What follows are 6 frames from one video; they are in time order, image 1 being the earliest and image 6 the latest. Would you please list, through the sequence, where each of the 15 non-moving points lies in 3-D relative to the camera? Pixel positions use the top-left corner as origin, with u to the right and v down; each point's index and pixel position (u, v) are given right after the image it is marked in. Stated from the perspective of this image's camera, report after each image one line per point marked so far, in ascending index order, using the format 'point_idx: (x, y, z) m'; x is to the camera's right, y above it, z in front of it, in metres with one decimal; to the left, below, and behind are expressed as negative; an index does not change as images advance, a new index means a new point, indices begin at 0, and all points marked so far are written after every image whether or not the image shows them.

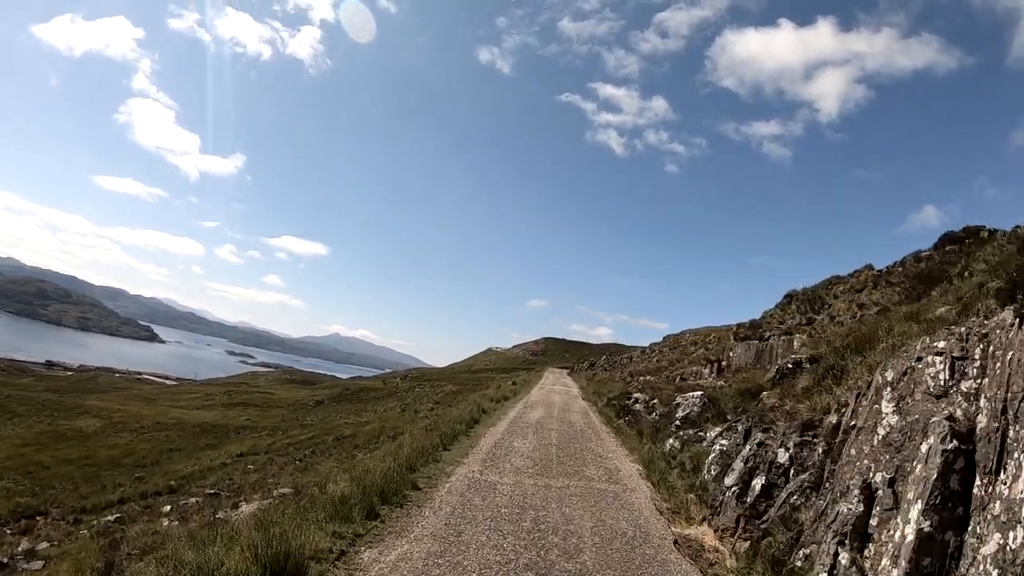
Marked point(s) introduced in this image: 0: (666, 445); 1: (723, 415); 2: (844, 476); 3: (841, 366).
0: (+5.5, -5.6, +18.1) m
1: (+7.7, -4.6, +18.4) m
2: (+5.8, -3.2, +8.8) m
3: (+7.9, -1.9, +12.0) m
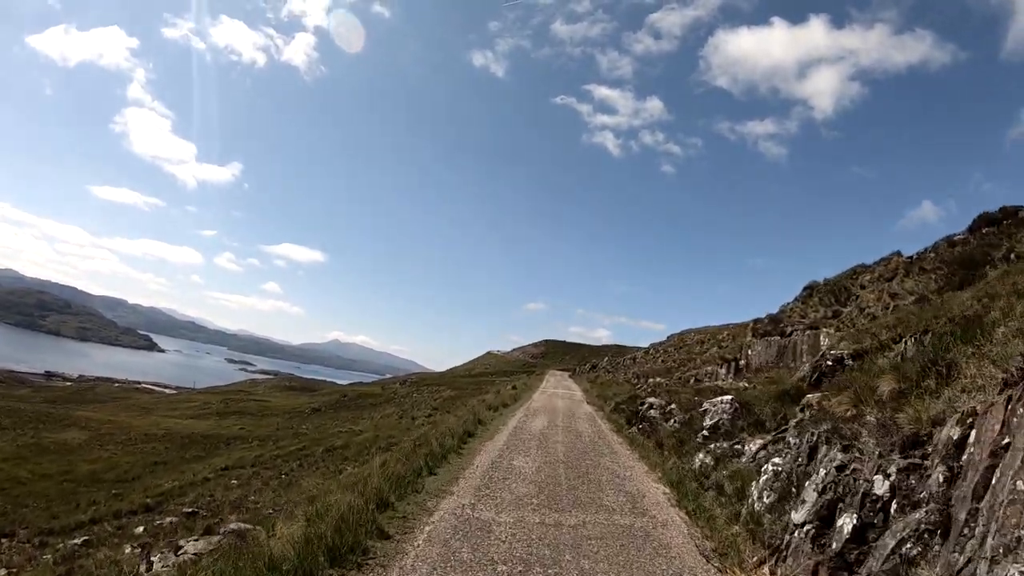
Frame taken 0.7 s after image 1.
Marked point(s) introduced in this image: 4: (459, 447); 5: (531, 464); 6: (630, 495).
0: (+5.5, -5.2, +15.3) m
1: (+7.7, -4.2, +15.5) m
2: (+5.7, -2.8, +5.9) m
3: (+7.8, -1.4, +9.2) m
4: (-1.8, -5.4, +17.1) m
5: (+0.5, -5.1, +14.7) m
6: (+3.0, -5.2, +12.8) m
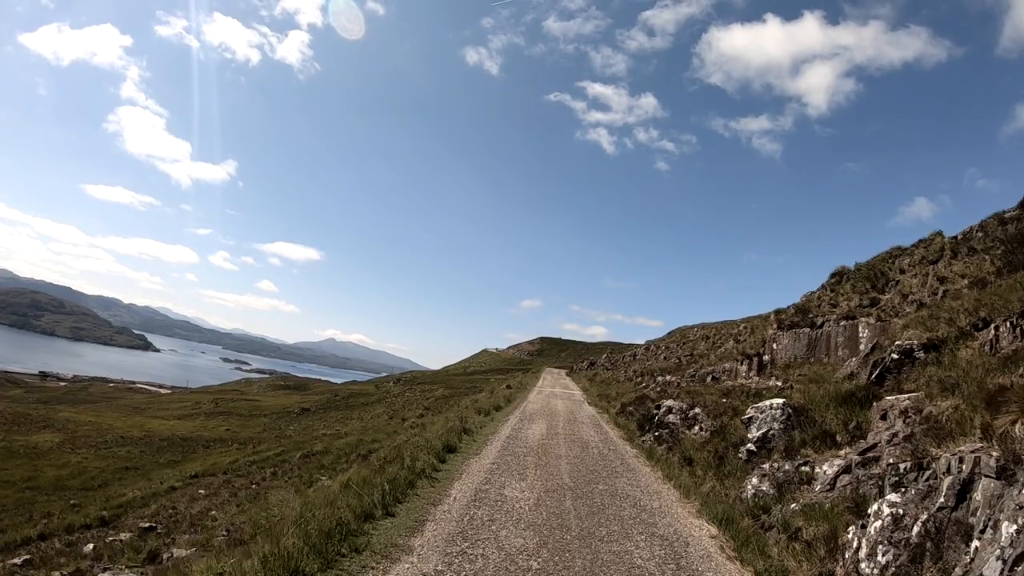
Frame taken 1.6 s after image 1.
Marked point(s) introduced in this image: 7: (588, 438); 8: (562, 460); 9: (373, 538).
0: (+5.3, -4.5, +11.6) m
1: (+7.4, -3.5, +11.9) m
2: (+5.6, -2.1, +2.3) m
3: (+7.6, -0.7, +5.5) m
4: (-2.0, -4.7, +13.4) m
5: (+0.3, -4.5, +11.0) m
6: (+2.8, -4.6, +9.1) m
7: (+3.0, -5.9, +19.9) m
8: (+1.5, -5.1, +15.0) m
9: (-2.2, -4.0, +8.3) m
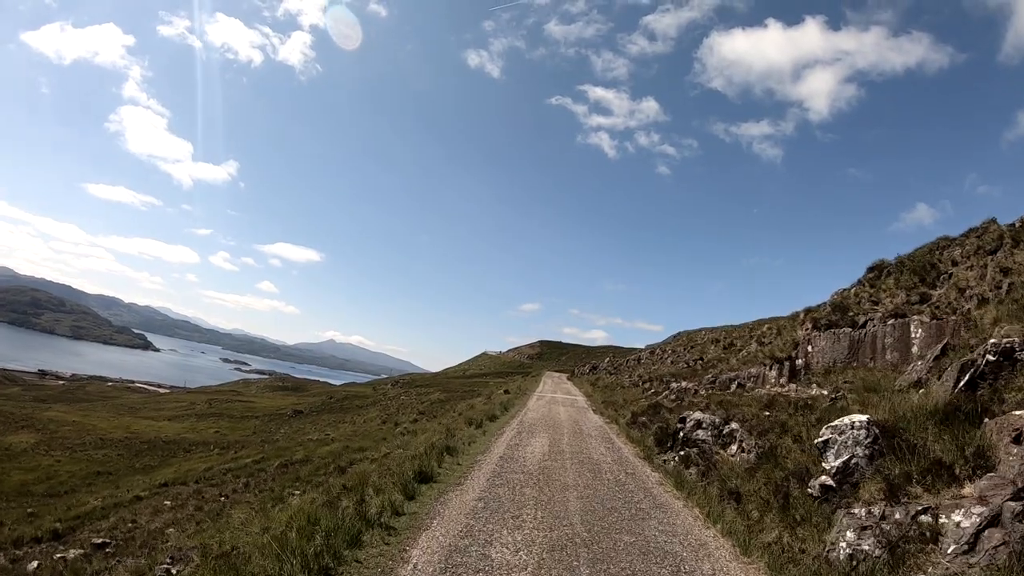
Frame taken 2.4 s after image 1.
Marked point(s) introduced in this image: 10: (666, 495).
0: (+5.2, -4.1, +8.2) m
1: (+7.3, -3.1, +8.5) m
2: (+5.5, -1.6, -1.1) m
3: (+7.5, -0.3, +2.2) m
4: (-2.2, -4.2, +10.0) m
5: (+0.2, -4.0, +7.6) m
6: (+2.6, -4.1, +5.7) m
7: (+2.8, -5.5, +16.5) m
8: (+1.3, -4.7, +11.6) m
9: (-2.4, -3.5, +4.9) m
10: (+3.8, -5.1, +12.5) m
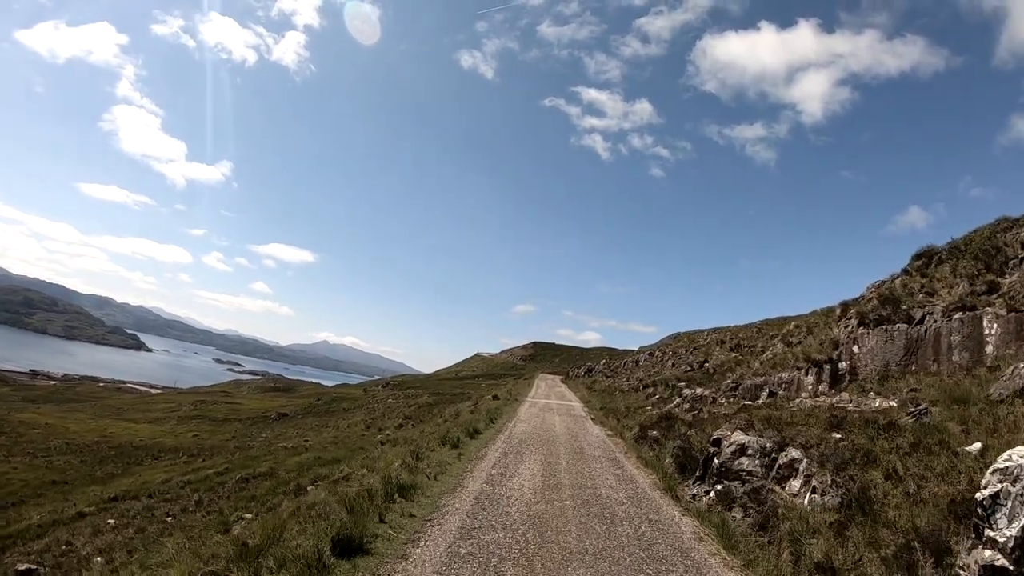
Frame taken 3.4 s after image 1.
0: (+4.8, -3.6, +4.2) m
1: (+7.0, -2.6, +4.5) m
2: (+5.3, -1.1, -5.1) m
3: (+7.3, +0.2, -1.8) m
4: (-2.5, -3.7, +5.9) m
5: (-0.1, -3.4, +3.5) m
6: (+2.3, -3.6, +1.7) m
7: (+2.4, -5.0, +12.5) m
8: (+0.9, -4.1, +7.6) m
9: (-2.7, -3.0, +0.8) m
10: (+3.4, -4.6, +8.5) m
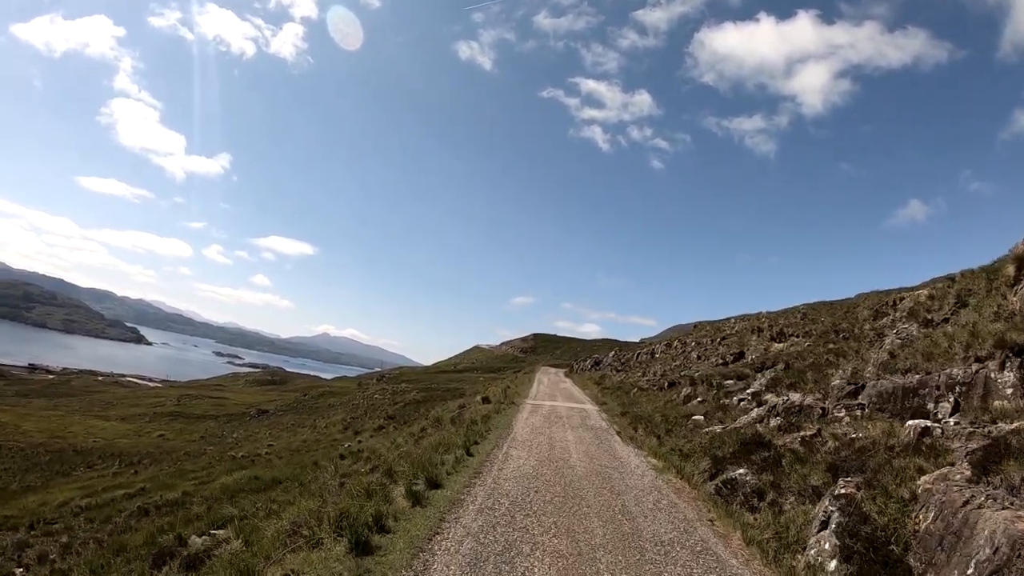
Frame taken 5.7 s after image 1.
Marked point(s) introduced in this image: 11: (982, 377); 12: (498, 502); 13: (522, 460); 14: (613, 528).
0: (+4.6, -2.3, -4.6) m
1: (+6.8, -1.2, -4.3) m
2: (+5.2, +0.1, -13.9) m
3: (+7.2, +1.5, -10.6) m
4: (-2.7, -2.3, -3.0) m
5: (-0.3, -2.1, -5.3) m
6: (+2.2, -2.3, -7.1) m
7: (+2.1, -3.5, +3.7) m
8: (+0.7, -2.8, -1.2) m
9: (-2.8, -1.6, -8.0) m
10: (+3.1, -3.2, -0.3) m
11: (+11.3, -2.2, +12.2) m
12: (-0.2, -3.9, +9.3) m
13: (+0.2, -4.5, +13.3) m
14: (+1.7, -4.2, +9.2) m
